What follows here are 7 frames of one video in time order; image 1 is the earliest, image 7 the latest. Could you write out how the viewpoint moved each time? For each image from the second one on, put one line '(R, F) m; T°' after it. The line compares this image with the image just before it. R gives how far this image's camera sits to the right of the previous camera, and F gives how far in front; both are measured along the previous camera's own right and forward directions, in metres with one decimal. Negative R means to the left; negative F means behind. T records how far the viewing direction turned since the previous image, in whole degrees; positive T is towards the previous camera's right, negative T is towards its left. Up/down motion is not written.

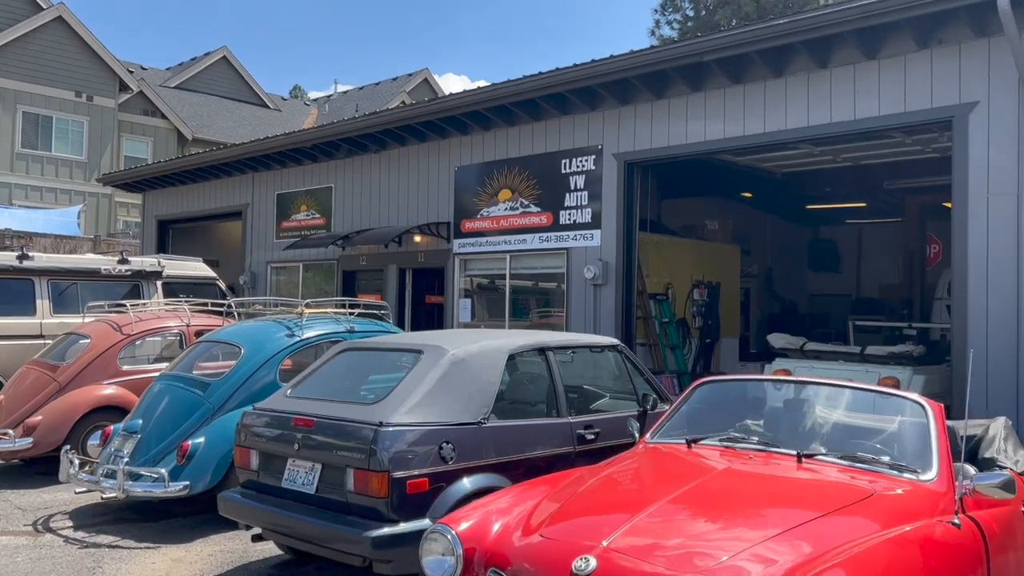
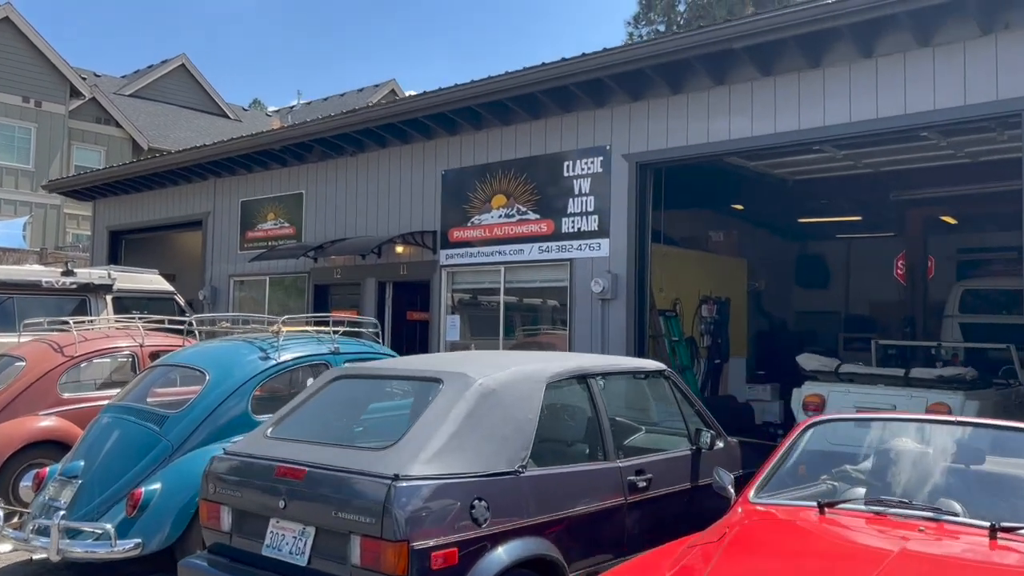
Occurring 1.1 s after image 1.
(-0.4, +1.1) m; +3°
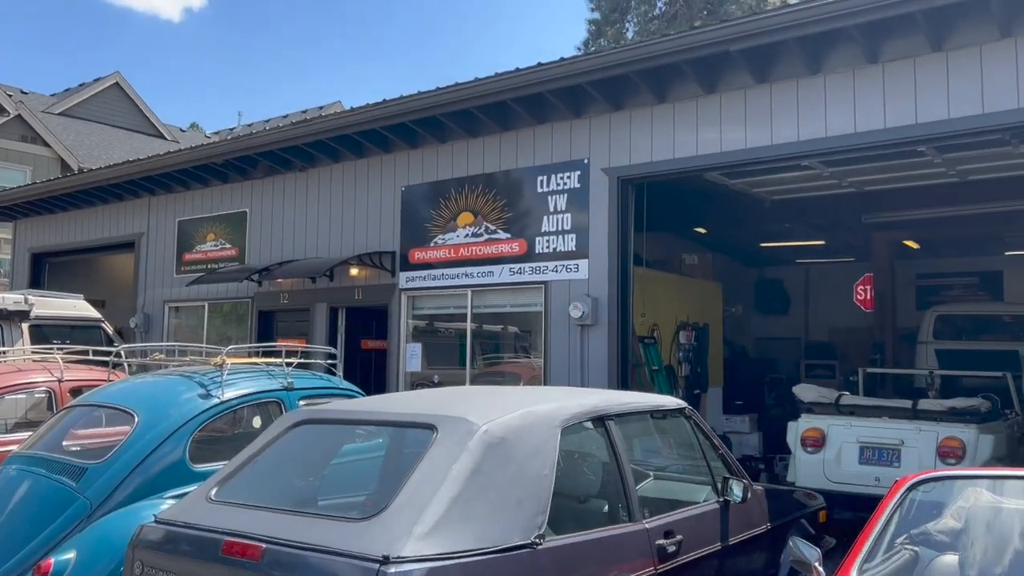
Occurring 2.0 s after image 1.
(-0.3, +0.9) m; +4°
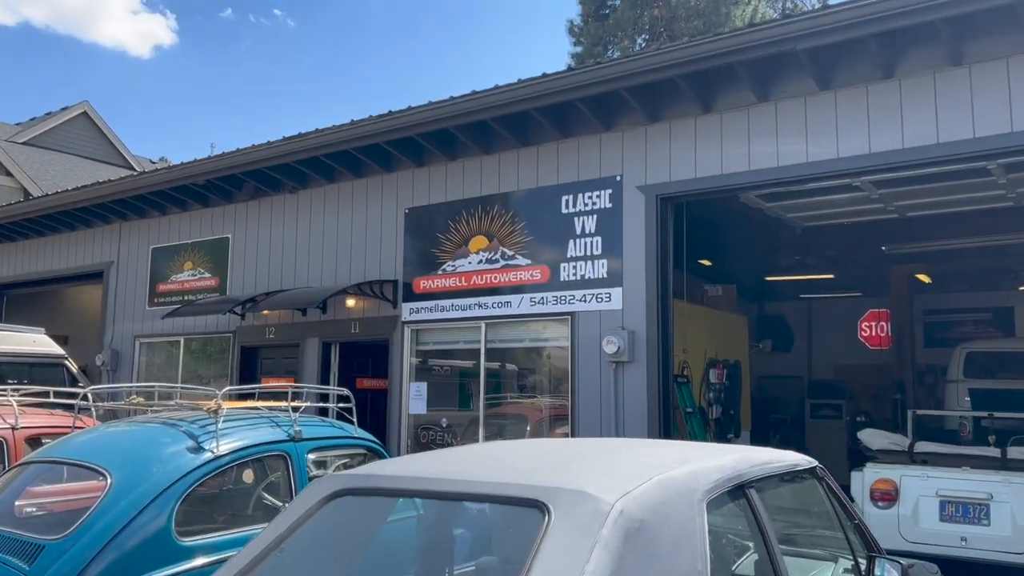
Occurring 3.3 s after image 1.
(-0.5, +1.0) m; +2°
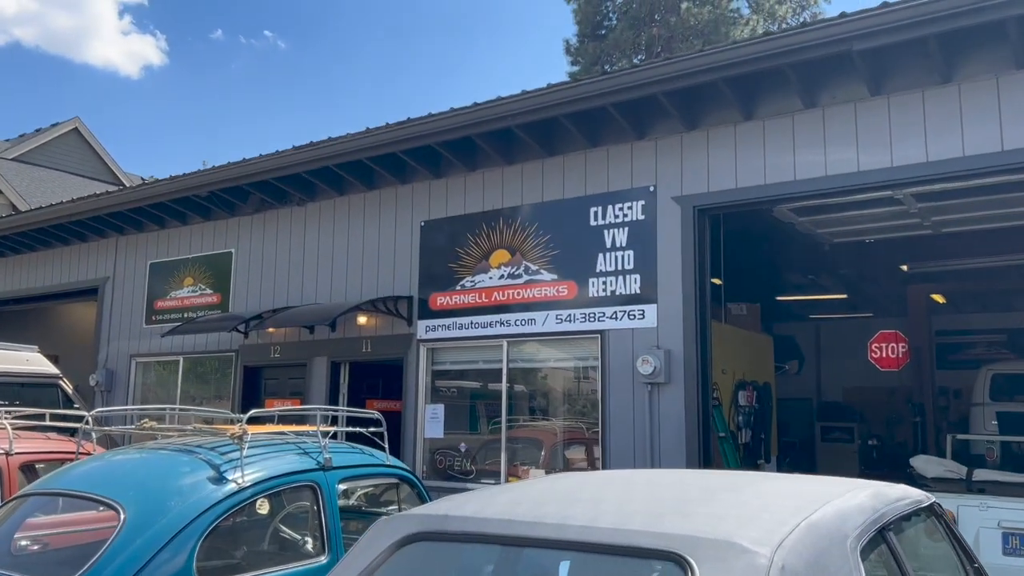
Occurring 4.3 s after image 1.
(-0.3, +0.5) m; +1°
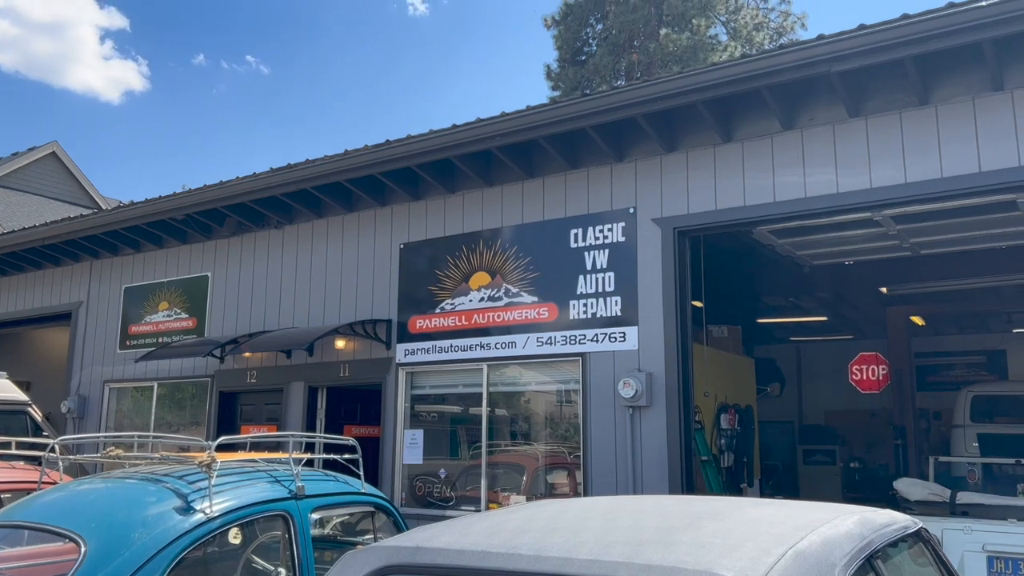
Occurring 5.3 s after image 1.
(0.0, +0.1) m; +1°
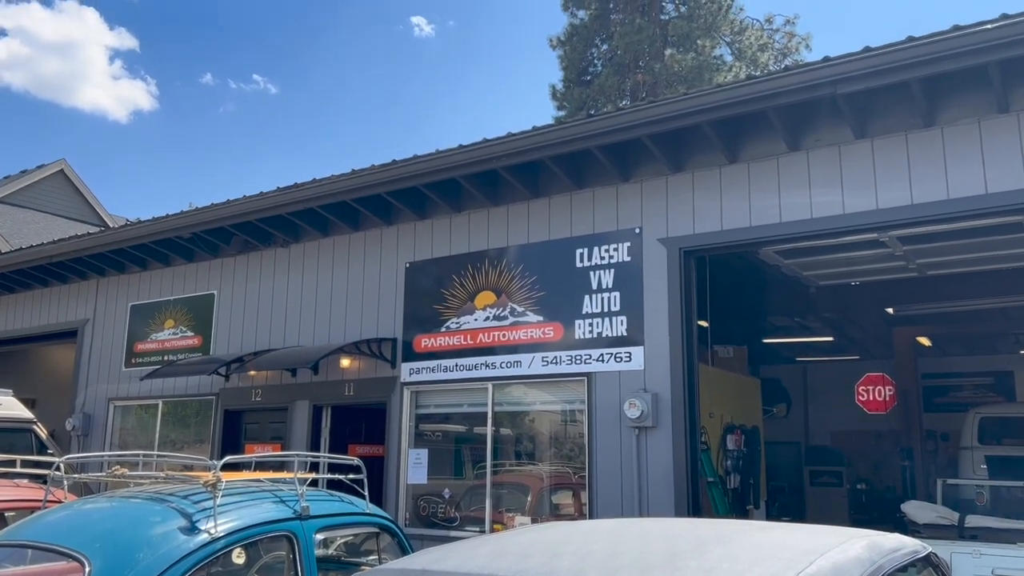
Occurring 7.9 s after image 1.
(0.0, 0.0) m; 0°
